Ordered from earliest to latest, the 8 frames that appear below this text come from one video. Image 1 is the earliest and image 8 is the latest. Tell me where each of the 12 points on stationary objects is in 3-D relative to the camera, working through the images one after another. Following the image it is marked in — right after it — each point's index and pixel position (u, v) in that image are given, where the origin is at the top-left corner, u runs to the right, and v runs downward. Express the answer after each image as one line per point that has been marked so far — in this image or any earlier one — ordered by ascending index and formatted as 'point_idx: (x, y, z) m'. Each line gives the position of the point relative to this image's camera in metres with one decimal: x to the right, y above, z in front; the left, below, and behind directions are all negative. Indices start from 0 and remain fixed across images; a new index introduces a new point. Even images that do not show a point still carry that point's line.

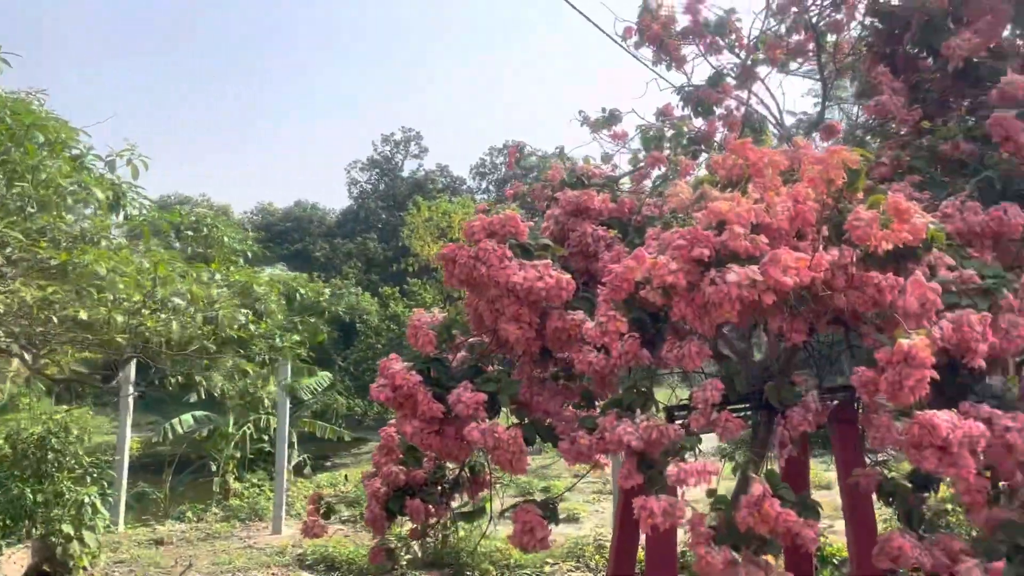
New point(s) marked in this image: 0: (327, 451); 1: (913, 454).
0: (-4.3, -3.8, +19.8) m
1: (+1.5, -0.6, +3.2) m
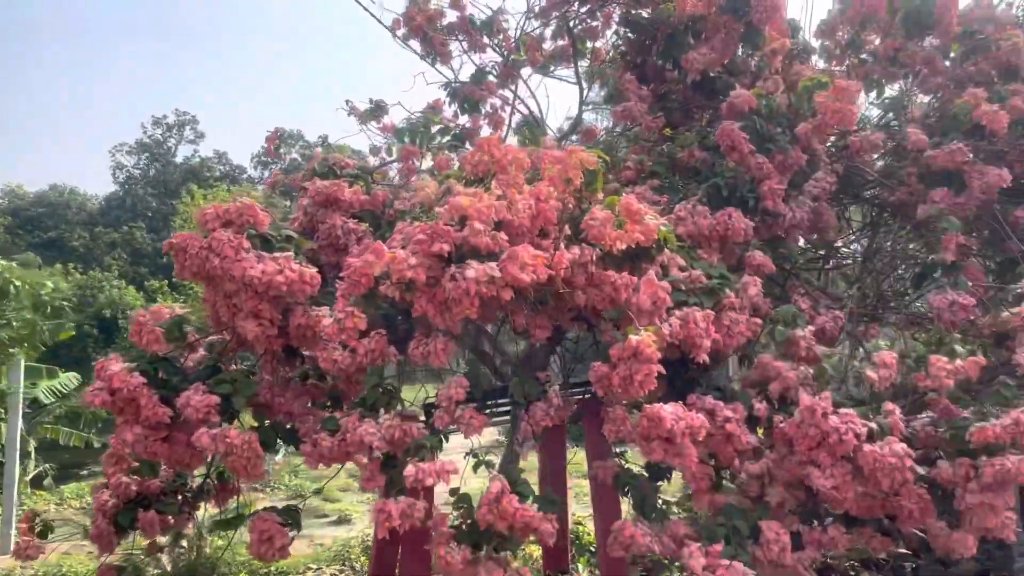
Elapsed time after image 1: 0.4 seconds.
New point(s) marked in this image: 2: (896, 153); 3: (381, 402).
0: (-9.1, -3.6, +18.0) m
1: (+0.5, -0.6, +3.3) m
2: (+2.1, +0.7, +4.6) m
3: (-0.5, -0.4, +3.3) m
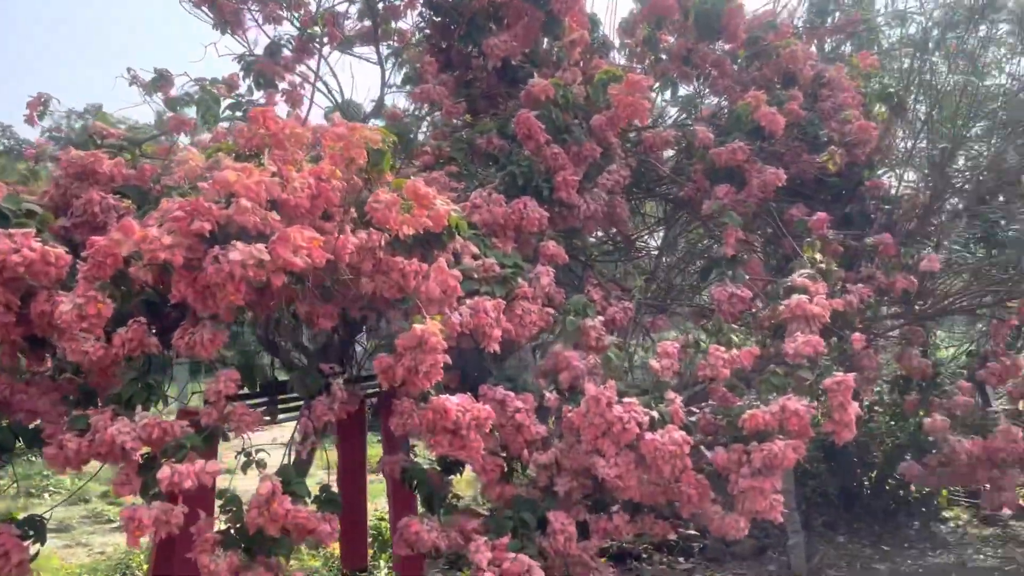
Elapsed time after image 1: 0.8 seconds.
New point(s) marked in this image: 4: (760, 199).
0: (-12.8, -3.3, +15.7) m
1: (-0.3, -0.6, +3.2) m
2: (+1.0, +0.8, +4.8) m
3: (-1.3, -0.4, +3.0) m
4: (+1.3, +0.5, +4.5) m
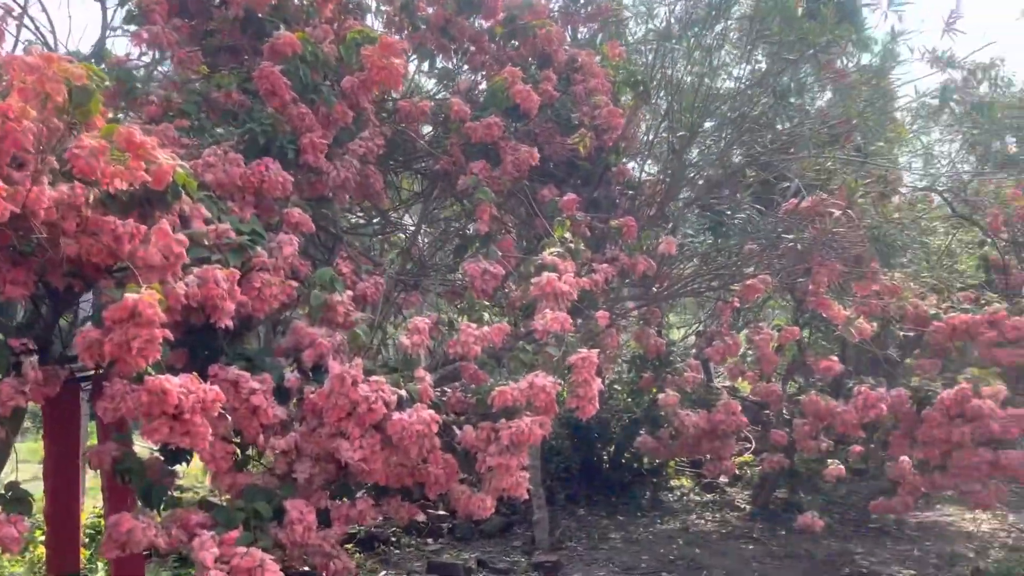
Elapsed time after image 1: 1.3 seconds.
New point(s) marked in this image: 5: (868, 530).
0: (-16.7, -2.7, +11.4) m
1: (-1.2, -0.4, +2.8) m
2: (-0.4, +0.9, +4.7) m
3: (-2.1, -0.3, +2.3) m
4: (0.0, +0.6, +4.5) m
5: (+2.8, -1.9, +6.7) m
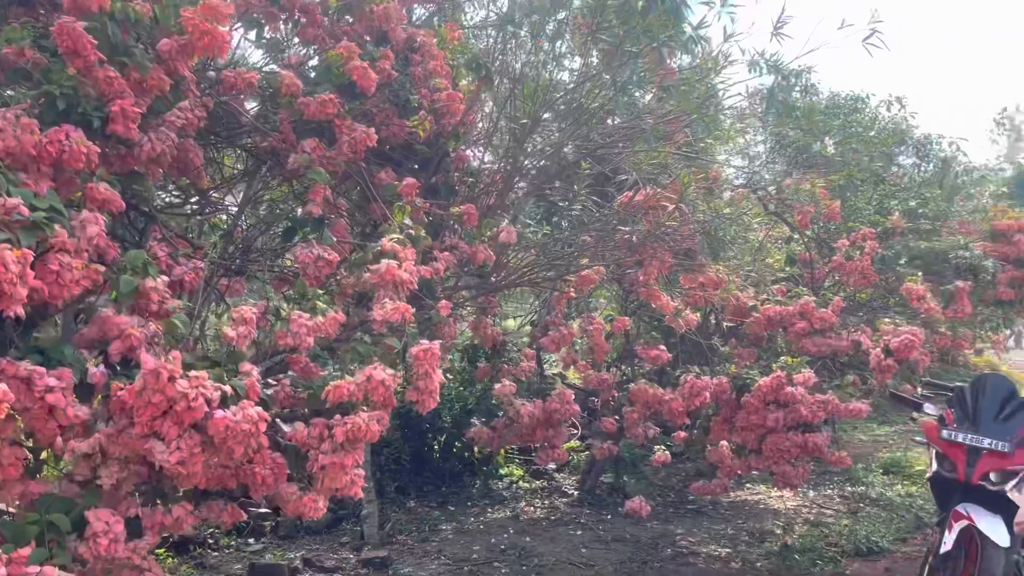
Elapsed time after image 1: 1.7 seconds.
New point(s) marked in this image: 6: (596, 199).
0: (-18.6, -2.3, +7.7) m
1: (-1.7, -0.4, +2.4) m
2: (-1.2, +1.0, +4.3) m
3: (-2.5, -0.2, +1.7) m
4: (-0.8, +0.6, +4.3) m
5: (+1.4, -1.8, +7.0) m
6: (+0.5, +0.6, +5.3) m
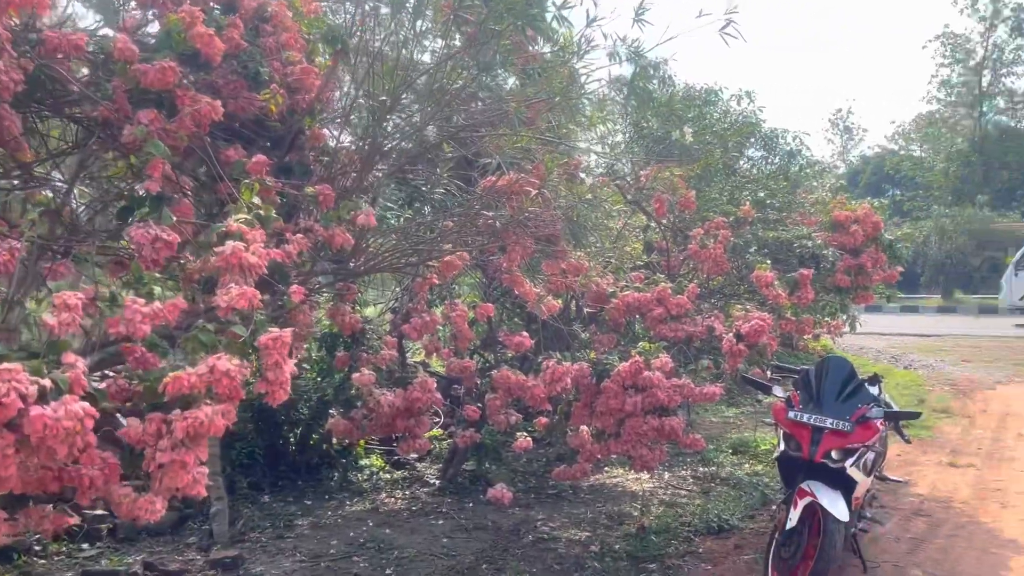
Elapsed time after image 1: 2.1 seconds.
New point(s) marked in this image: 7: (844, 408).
0: (-19.6, -2.2, +4.5) m
1: (-2.0, -0.3, +1.9) m
2: (-1.9, +1.0, +4.0) m
3: (-2.7, -0.2, +1.2) m
4: (-1.5, +0.7, +4.0) m
5: (+0.3, -1.7, +7.1) m
6: (-0.3, +0.6, +5.2) m
7: (+1.6, -0.6, +4.1) m
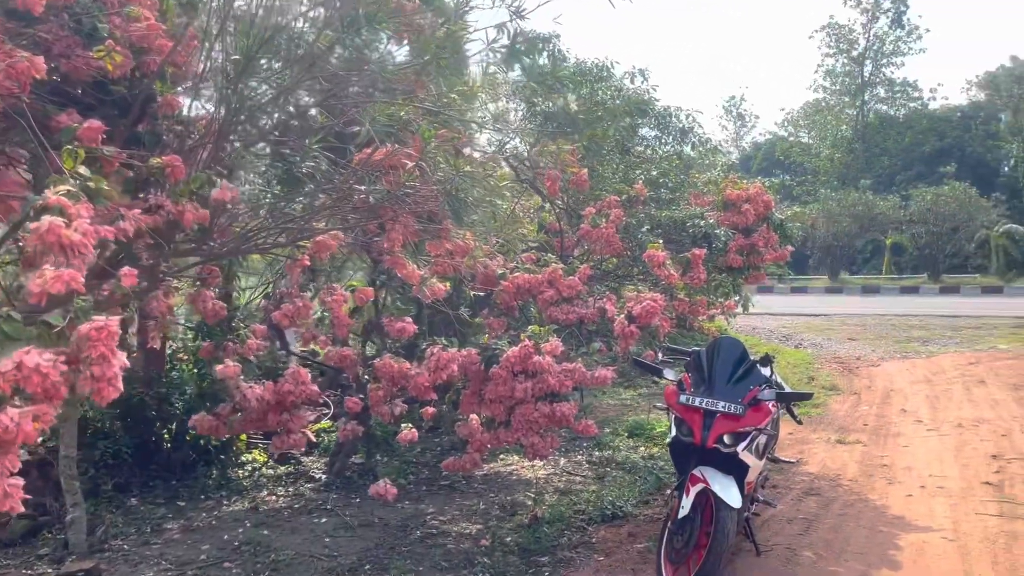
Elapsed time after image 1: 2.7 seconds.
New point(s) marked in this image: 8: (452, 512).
0: (-20.1, -2.3, +2.0) m
1: (-2.3, -0.3, +1.4) m
2: (-2.4, +1.1, +3.4) m
3: (-2.9, -0.2, +0.6) m
4: (-2.0, +0.8, +3.5) m
5: (-0.6, -1.6, +6.8) m
6: (-1.0, +0.7, +4.8) m
7: (+1.0, -0.5, +4.0) m
8: (-0.4, -1.6, +6.1) m
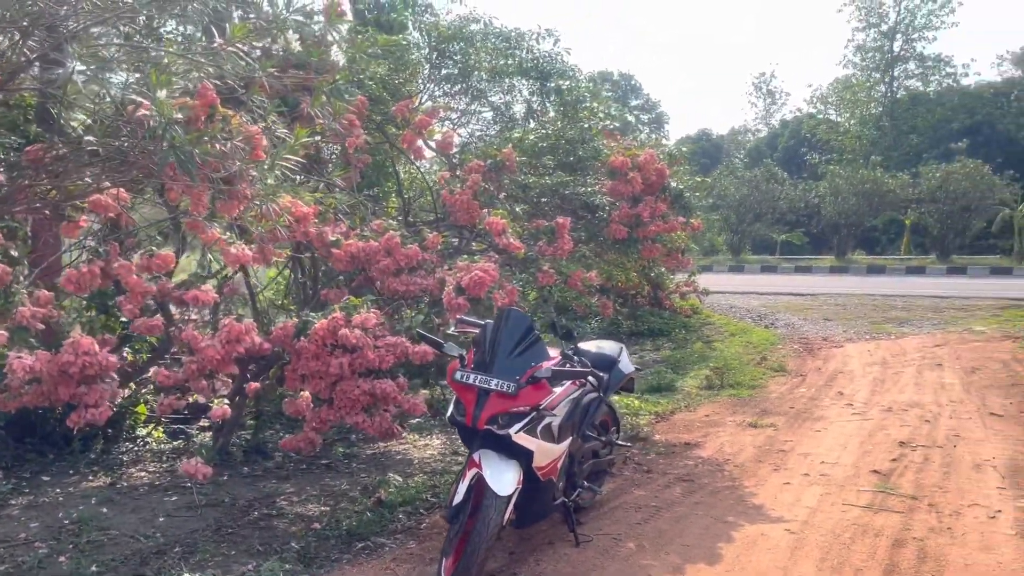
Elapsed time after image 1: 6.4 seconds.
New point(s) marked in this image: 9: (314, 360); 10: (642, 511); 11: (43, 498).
0: (-21.2, -2.1, +2.6) m
1: (-3.4, -0.2, +1.2) m
2: (-3.5, +1.3, +3.1) m
3: (-4.1, -0.1, +0.4) m
4: (-3.1, +0.9, +3.2) m
5: (-1.5, -1.4, +6.5) m
6: (-2.0, +0.9, +4.5) m
7: (0.0, -0.3, +3.6) m
8: (-1.4, -1.4, +5.9) m
9: (-1.1, -0.4, +4.6) m
10: (+0.7, -1.3, +4.9) m
11: (-3.2, -1.4, +5.9) m
